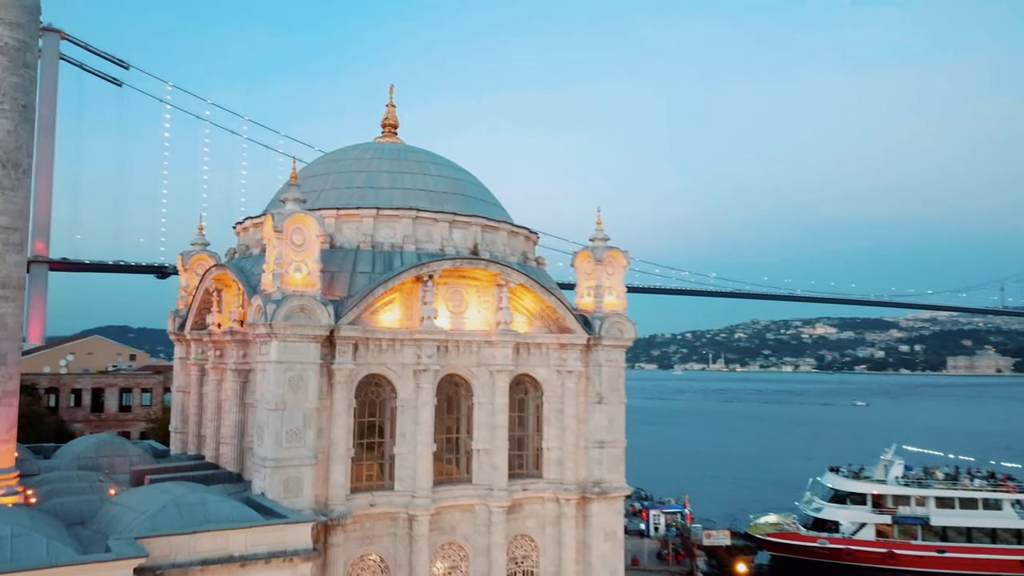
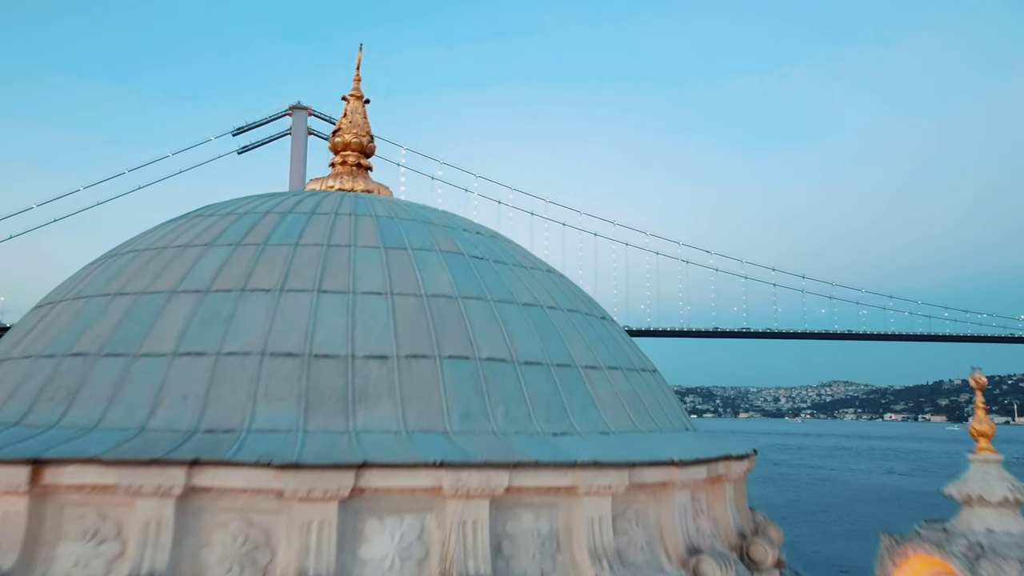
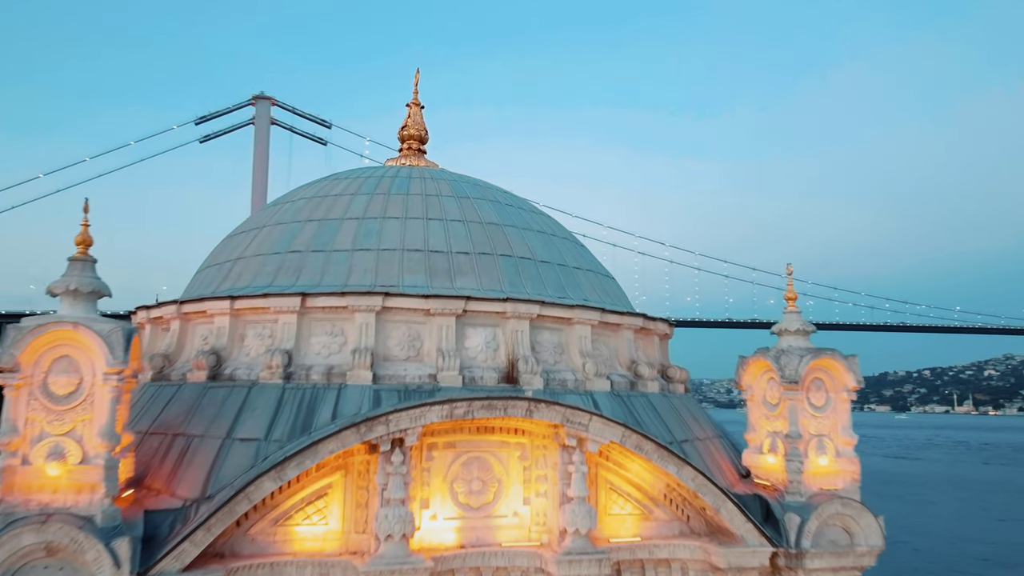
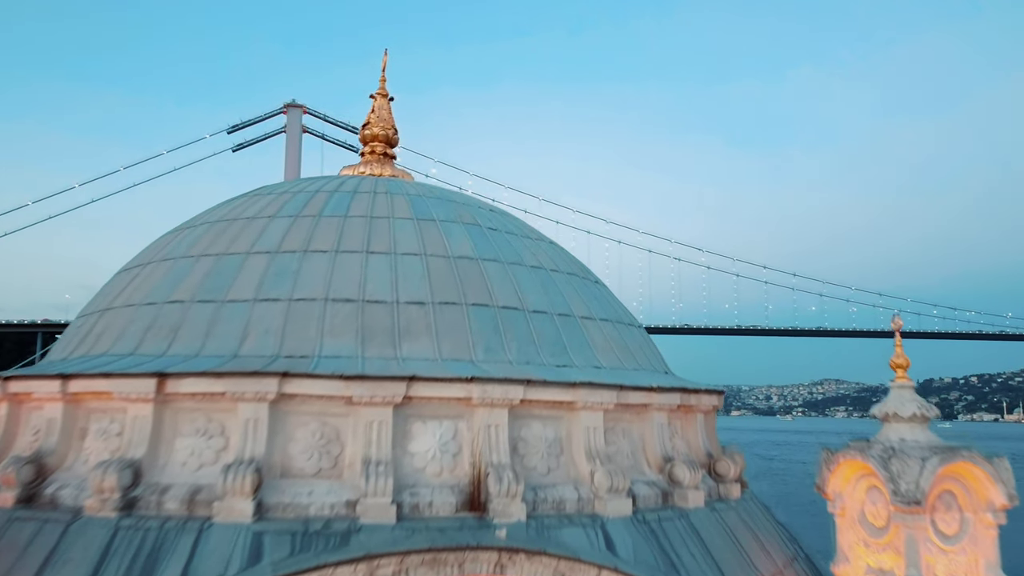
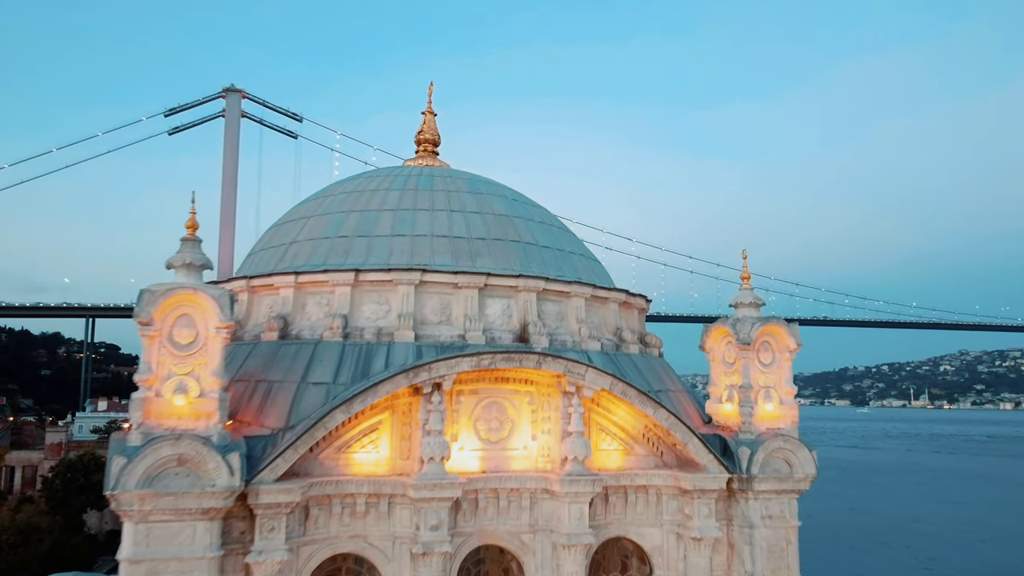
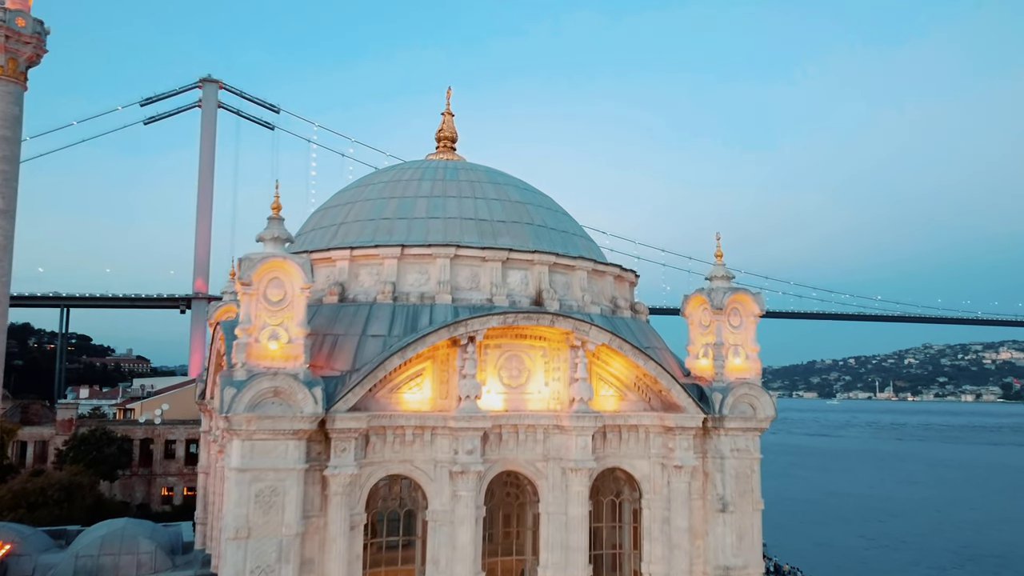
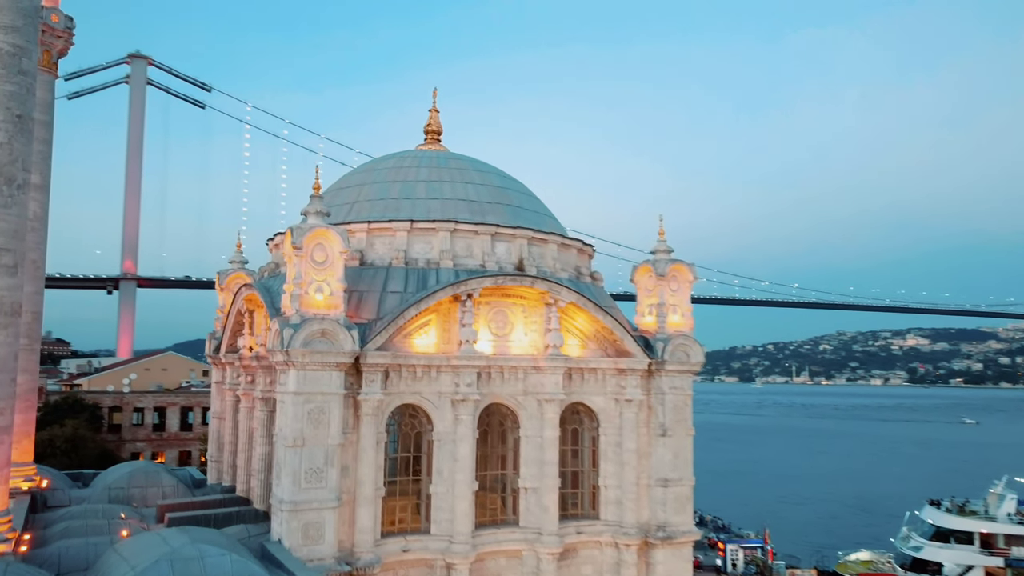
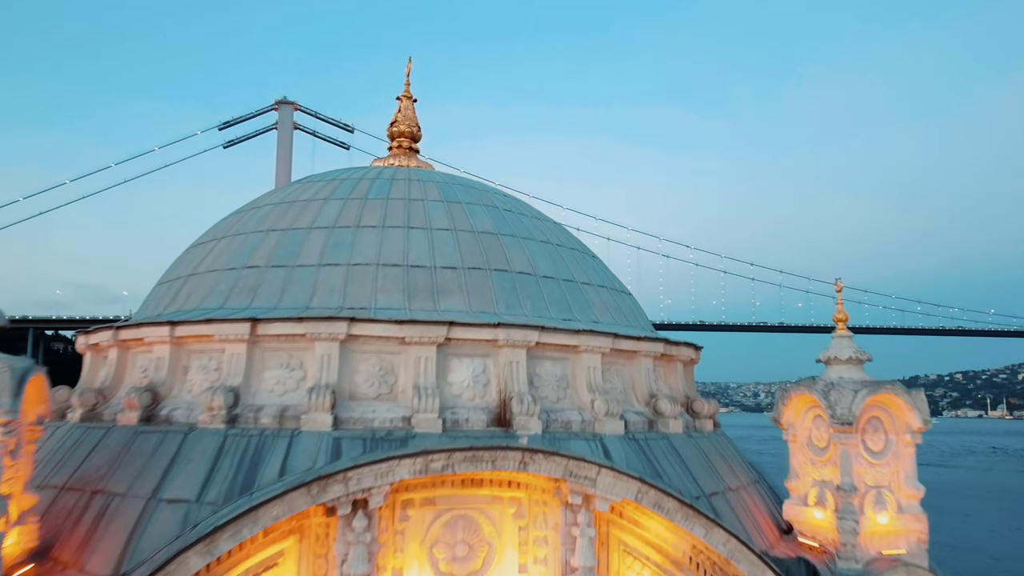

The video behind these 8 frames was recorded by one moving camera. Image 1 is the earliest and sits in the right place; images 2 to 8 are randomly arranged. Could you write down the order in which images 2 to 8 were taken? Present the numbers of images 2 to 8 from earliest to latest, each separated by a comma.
7, 6, 5, 3, 8, 4, 2
